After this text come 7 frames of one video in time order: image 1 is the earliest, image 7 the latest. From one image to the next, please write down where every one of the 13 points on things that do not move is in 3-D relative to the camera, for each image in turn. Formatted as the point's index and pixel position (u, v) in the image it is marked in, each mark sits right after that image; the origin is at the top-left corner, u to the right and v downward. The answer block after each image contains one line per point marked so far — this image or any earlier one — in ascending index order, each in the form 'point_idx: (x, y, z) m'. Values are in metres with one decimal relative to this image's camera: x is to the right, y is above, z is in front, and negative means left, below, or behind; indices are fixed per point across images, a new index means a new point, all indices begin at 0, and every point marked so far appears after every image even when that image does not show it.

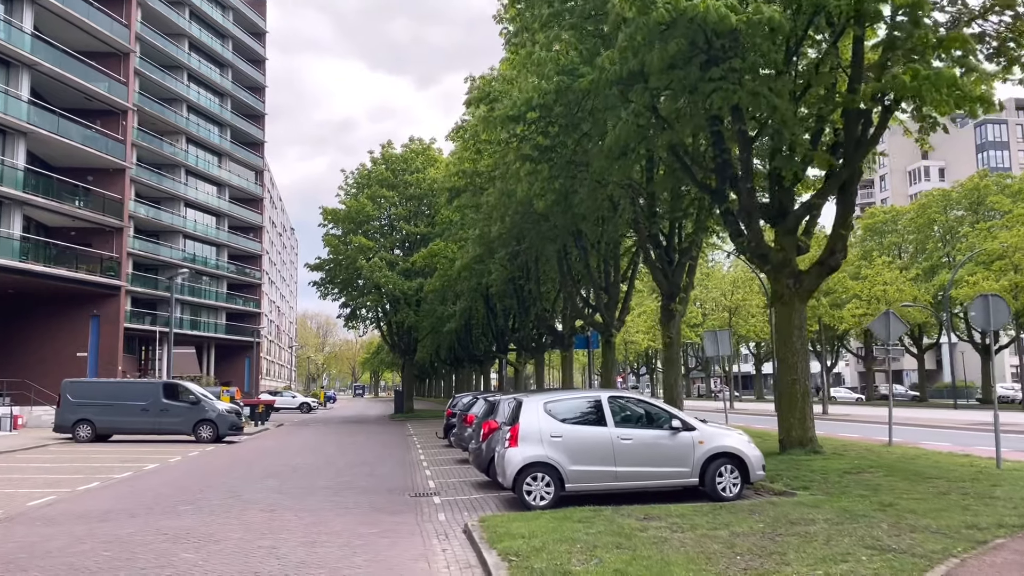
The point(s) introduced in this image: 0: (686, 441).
0: (+2.0, -1.8, +9.9) m
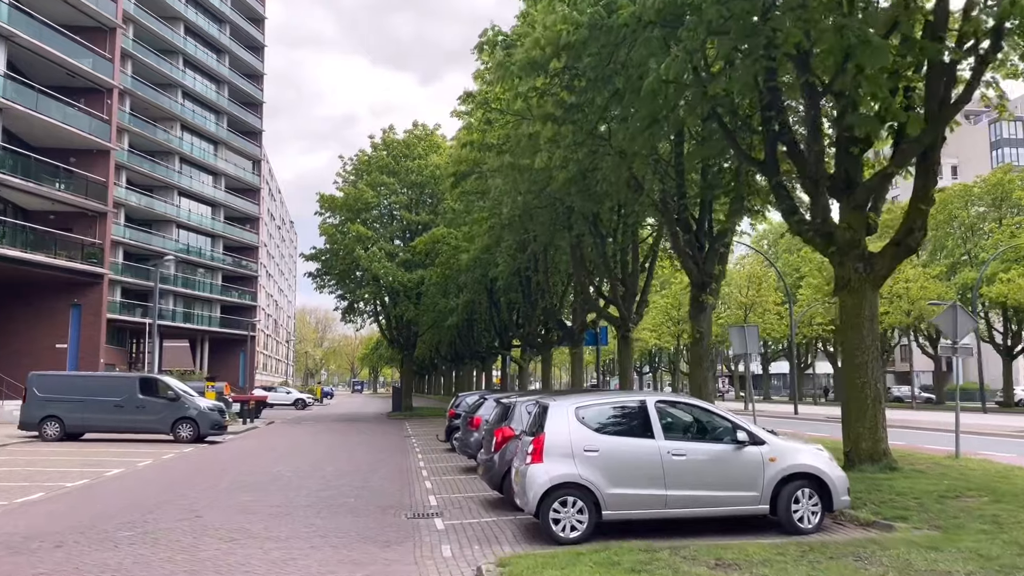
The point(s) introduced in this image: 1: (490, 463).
0: (+2.3, -1.6, +7.9) m
1: (-0.3, -2.1, +10.0) m
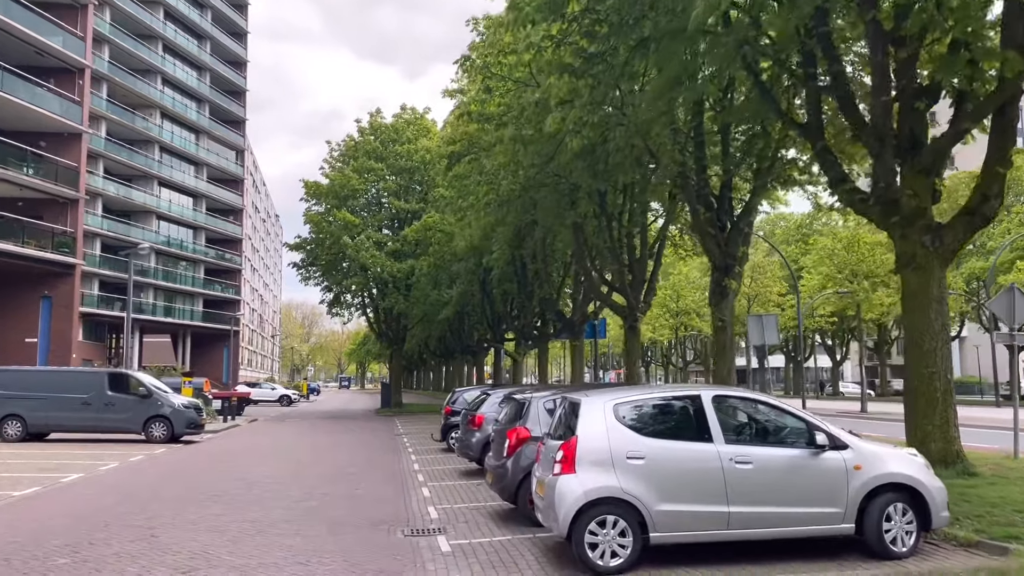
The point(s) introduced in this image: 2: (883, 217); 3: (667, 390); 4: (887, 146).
0: (+2.5, -1.3, +6.4) m
1: (-0.1, -1.8, +8.5) m
2: (+4.3, +0.8, +9.7) m
3: (+1.2, -0.8, +6.7) m
4: (+4.2, +1.6, +9.6) m
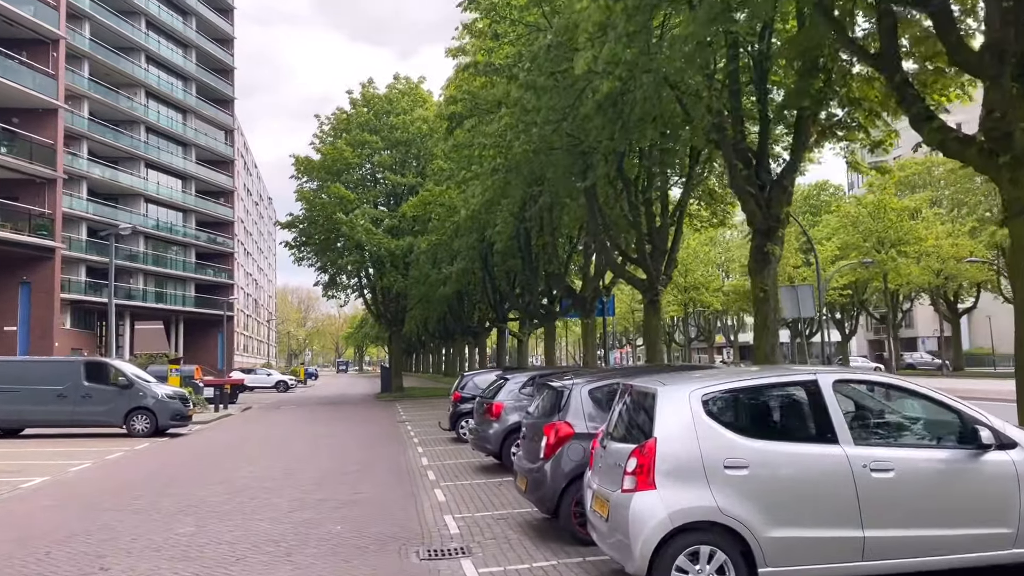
0: (+2.8, -1.0, +4.8) m
1: (+0.2, -1.5, +6.8) m
2: (+4.5, +1.2, +8.0) m
3: (+1.5, -0.5, +5.1) m
4: (+4.5, +2.0, +7.9) m
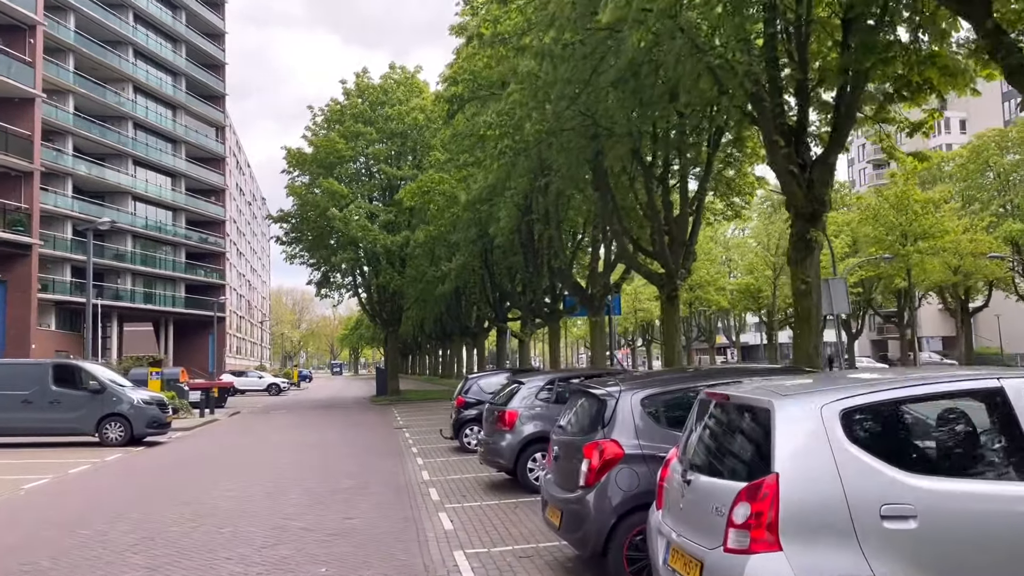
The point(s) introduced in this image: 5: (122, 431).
0: (+3.0, -0.9, +3.3) m
1: (+0.4, -1.4, +5.3) m
2: (+4.7, +1.4, +6.6) m
3: (+1.7, -0.4, +3.6) m
4: (+4.7, +2.2, +6.4) m
5: (-8.1, -3.0, +17.6) m
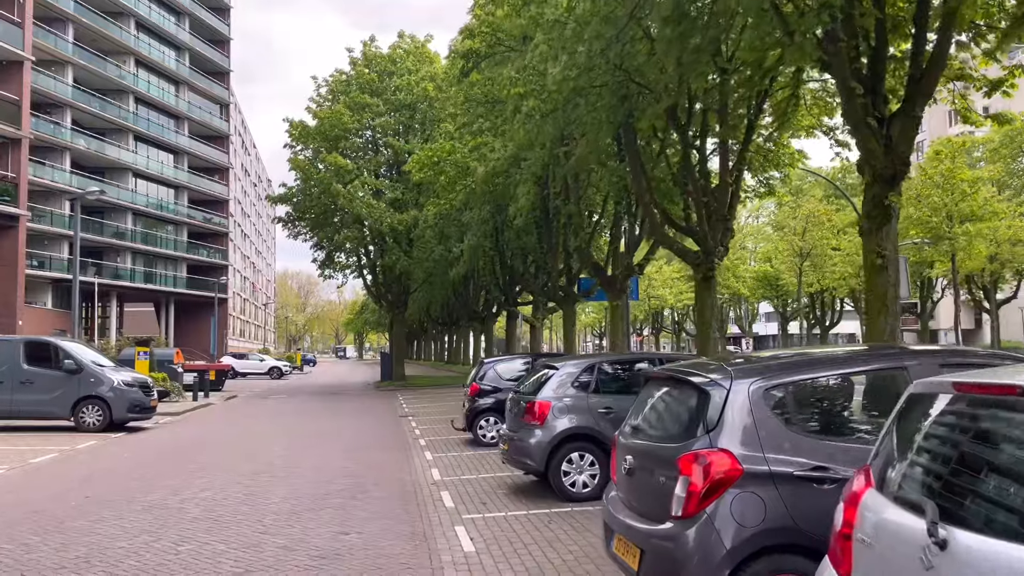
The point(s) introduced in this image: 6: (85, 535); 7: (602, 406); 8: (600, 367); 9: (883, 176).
0: (+3.2, -0.7, +1.6) m
1: (+0.7, -1.1, +3.7) m
2: (+5.0, +1.6, +4.8) m
3: (+2.0, -0.2, +1.9) m
4: (+5.0, +2.4, +4.7) m
5: (-7.8, -2.4, +16.0) m
6: (-3.3, -1.9, +6.7) m
7: (+0.9, -1.1, +8.0) m
8: (+0.9, -0.8, +8.2) m
9: (+4.5, +1.3, +10.2) m
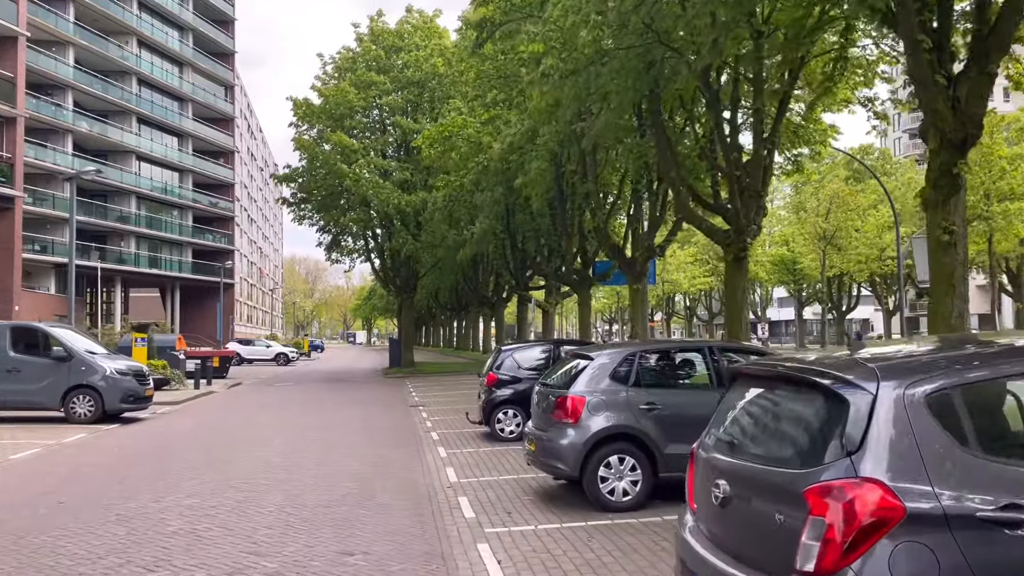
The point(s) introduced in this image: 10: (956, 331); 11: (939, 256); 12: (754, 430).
0: (+3.4, -0.6, +0.5) m
1: (+0.9, -1.0, +2.6) m
2: (+5.2, +1.7, +3.7) m
3: (+2.2, -0.1, +0.8) m
4: (+5.2, +2.5, +3.6) m
5: (-7.5, -2.1, +15.1) m
6: (-3.1, -1.8, +5.7) m
7: (+1.1, -0.9, +7.0) m
8: (+1.1, -0.6, +7.2) m
9: (+4.7, +1.6, +9.1) m
10: (+4.8, -0.6, +9.1) m
11: (+4.7, +0.3, +9.3) m
12: (+0.9, -0.6, +3.3) m
